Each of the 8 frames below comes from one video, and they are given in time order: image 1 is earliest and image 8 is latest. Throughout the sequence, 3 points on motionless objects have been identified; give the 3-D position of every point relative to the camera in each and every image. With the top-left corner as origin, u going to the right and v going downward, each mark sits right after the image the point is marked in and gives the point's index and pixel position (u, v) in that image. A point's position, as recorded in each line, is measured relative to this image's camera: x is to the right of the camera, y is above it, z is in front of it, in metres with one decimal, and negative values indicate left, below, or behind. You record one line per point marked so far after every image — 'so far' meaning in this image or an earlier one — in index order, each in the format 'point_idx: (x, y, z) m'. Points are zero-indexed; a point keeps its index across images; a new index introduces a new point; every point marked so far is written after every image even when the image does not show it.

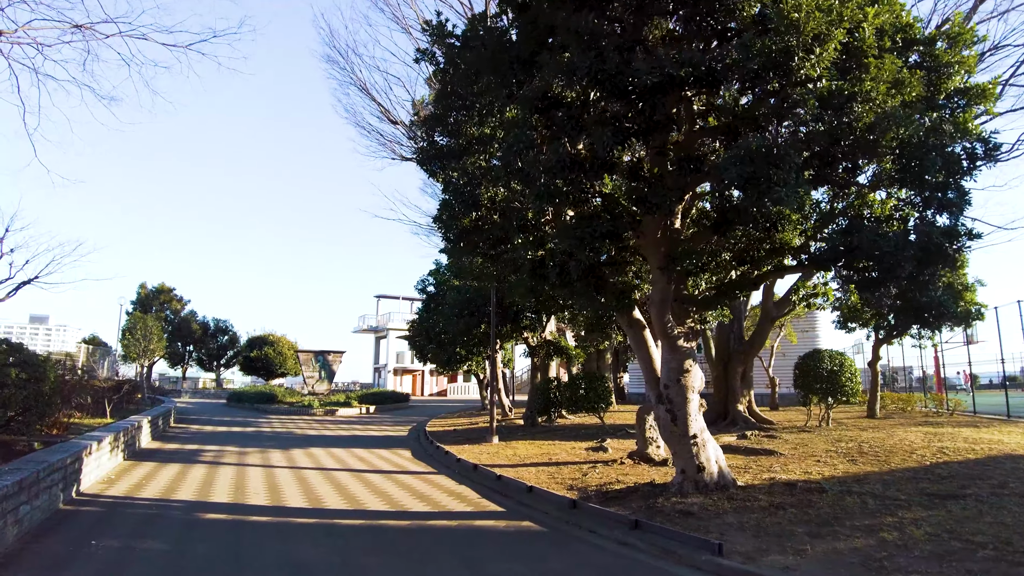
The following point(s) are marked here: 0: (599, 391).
0: (+2.4, -2.9, +18.7) m
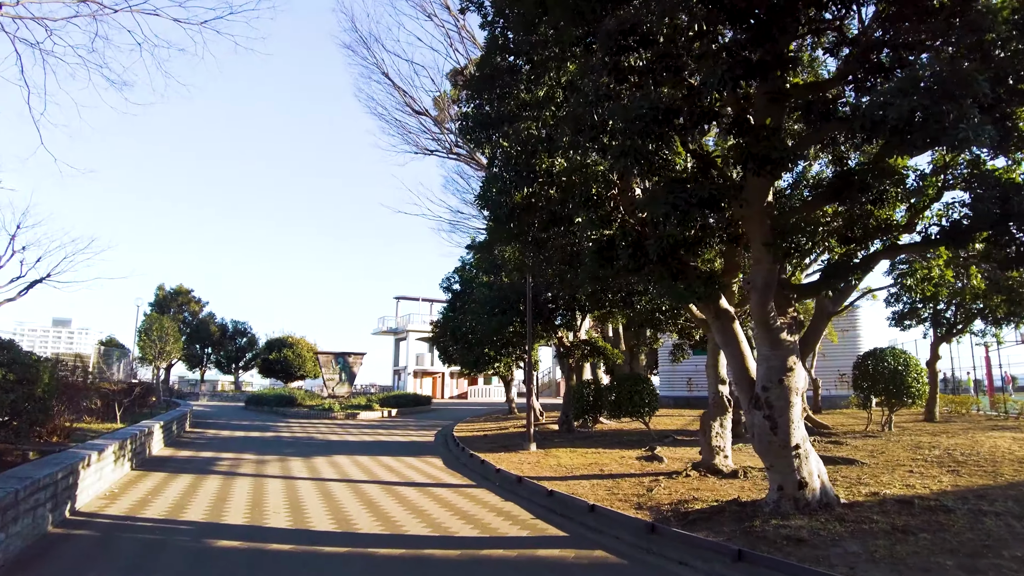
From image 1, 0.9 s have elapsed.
0: (+3.4, -2.7, +17.2) m
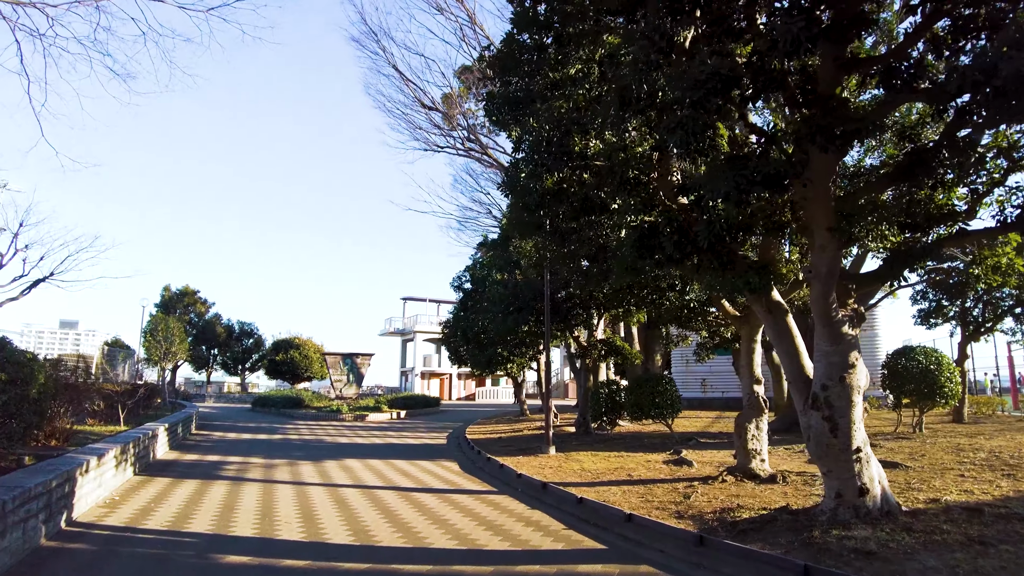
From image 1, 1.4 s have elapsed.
0: (+3.8, -2.6, +16.5) m
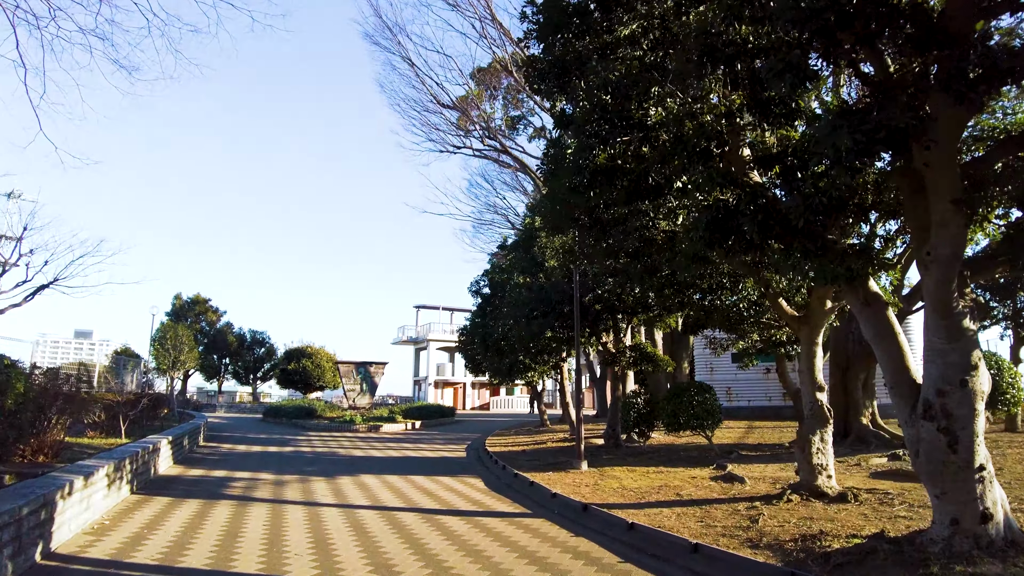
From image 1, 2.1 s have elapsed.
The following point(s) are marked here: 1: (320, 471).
0: (+4.4, -2.7, +15.4) m
1: (-4.0, -3.8, +14.1) m
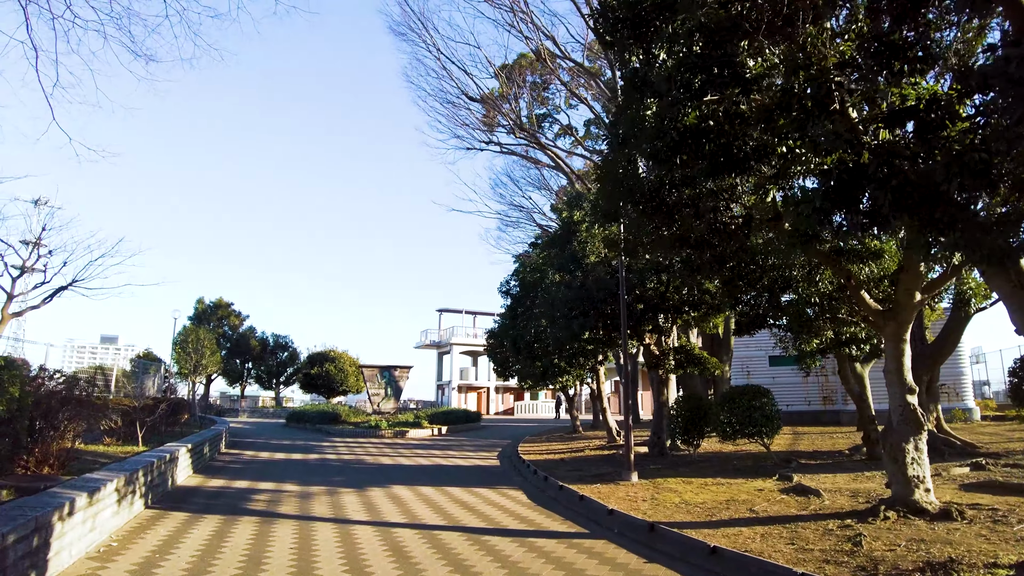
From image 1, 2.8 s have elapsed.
0: (+5.3, -2.6, +14.2) m
1: (-3.2, -3.8, +13.1) m
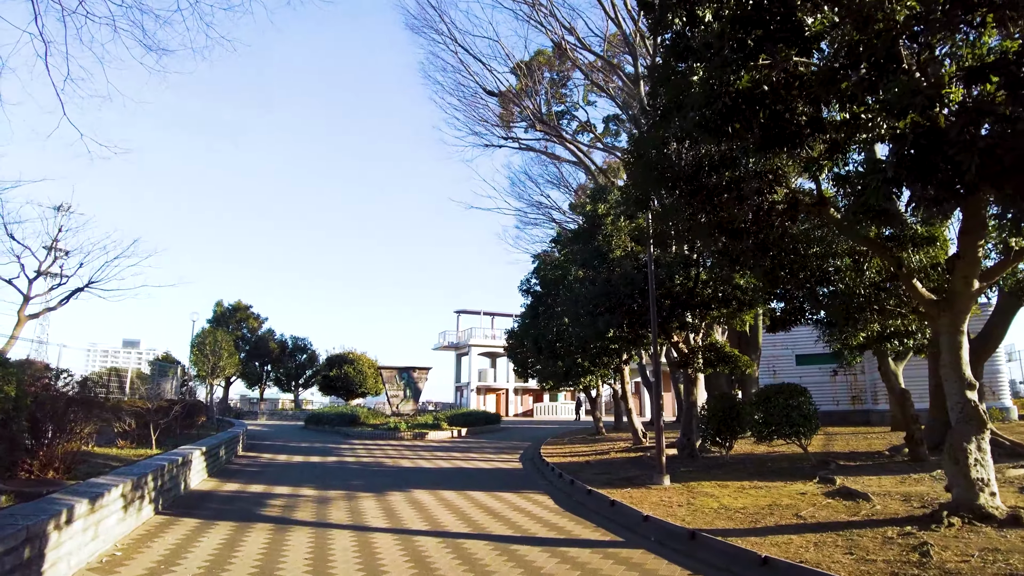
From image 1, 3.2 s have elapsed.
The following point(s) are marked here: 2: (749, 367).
0: (+5.8, -2.4, +13.5) m
1: (-2.7, -3.7, +12.6) m
2: (+5.6, -1.9, +16.2) m
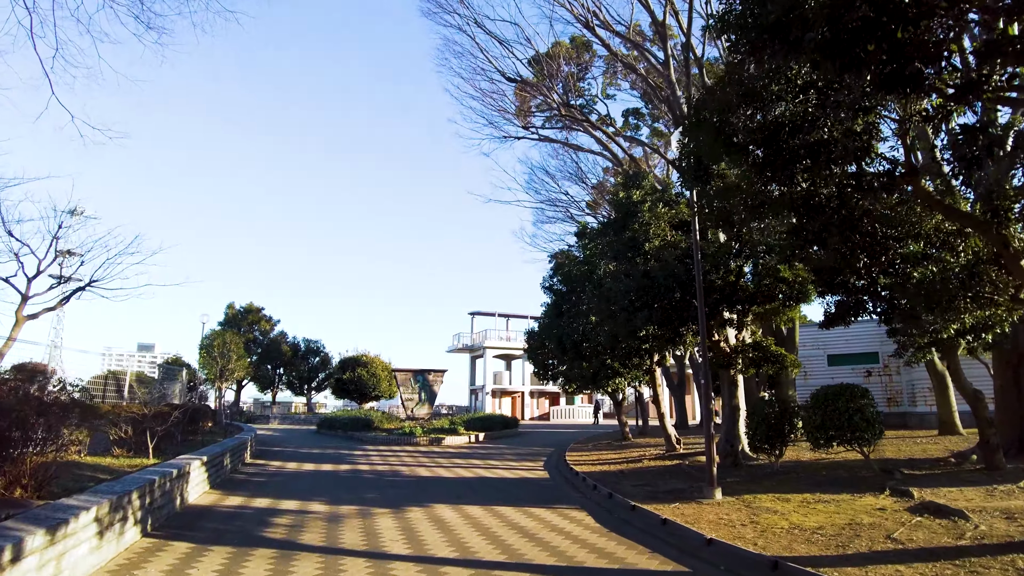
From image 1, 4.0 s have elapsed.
0: (+6.3, -2.3, +12.1) m
1: (-2.2, -3.6, +11.4) m
2: (+6.2, -1.7, +14.8) m
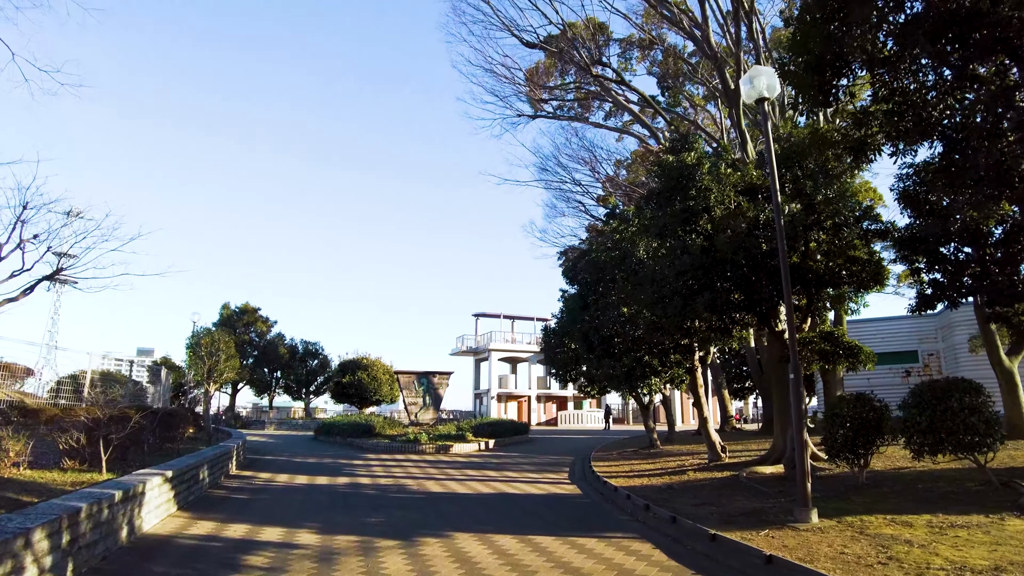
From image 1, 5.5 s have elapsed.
0: (+6.8, -1.9, +9.9) m
1: (-1.7, -3.2, +9.2) m
2: (+6.7, -1.4, +12.6) m
